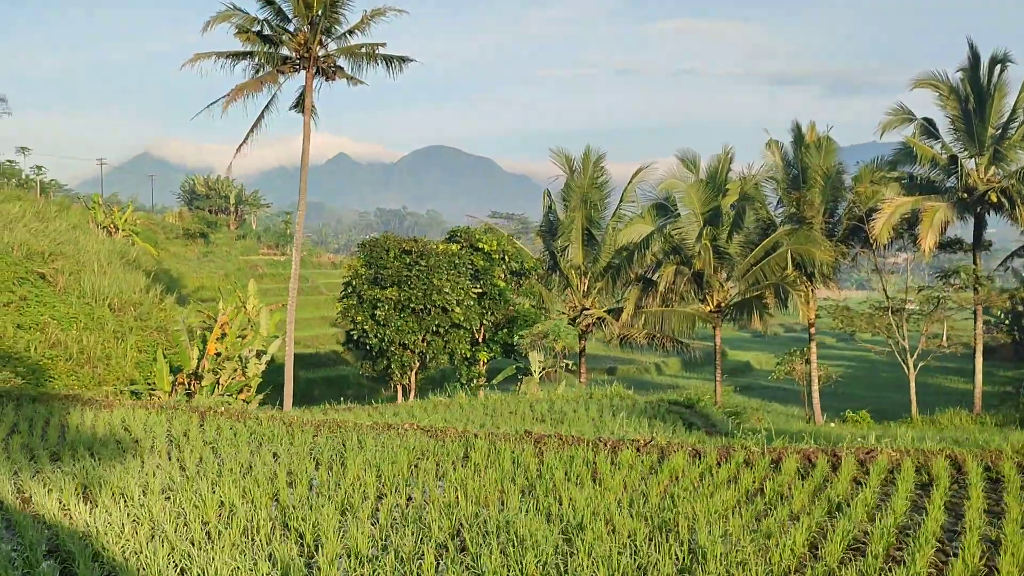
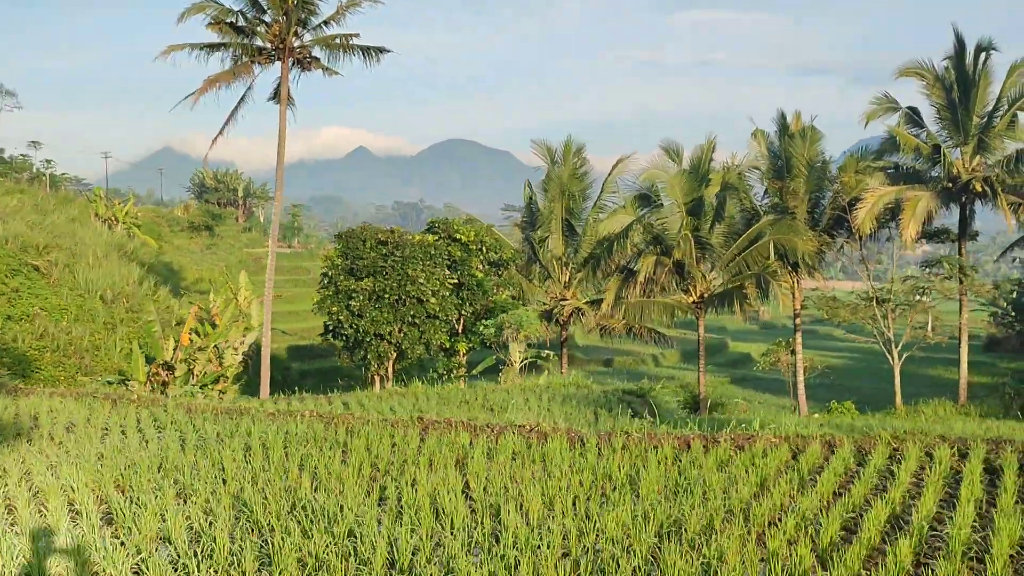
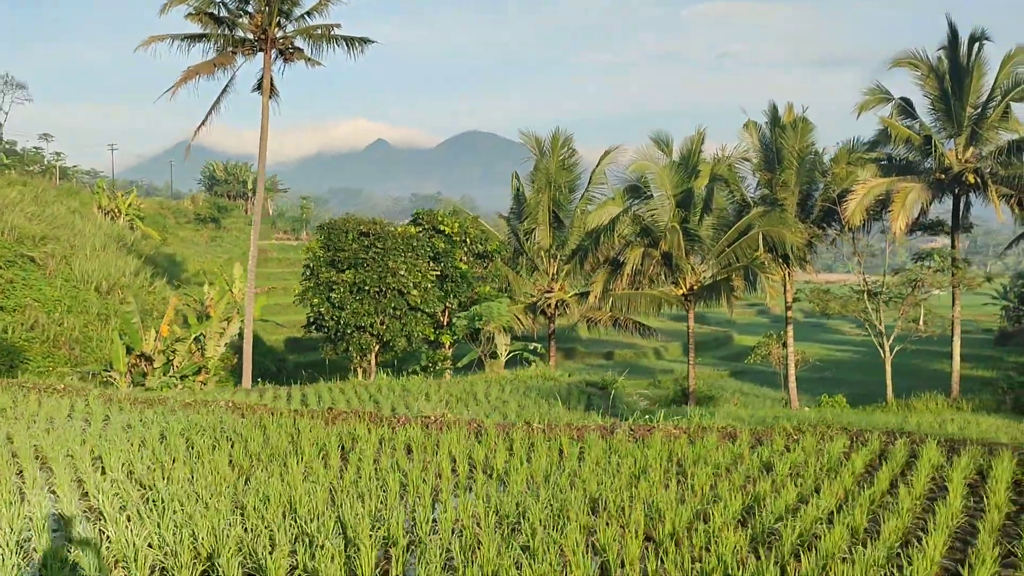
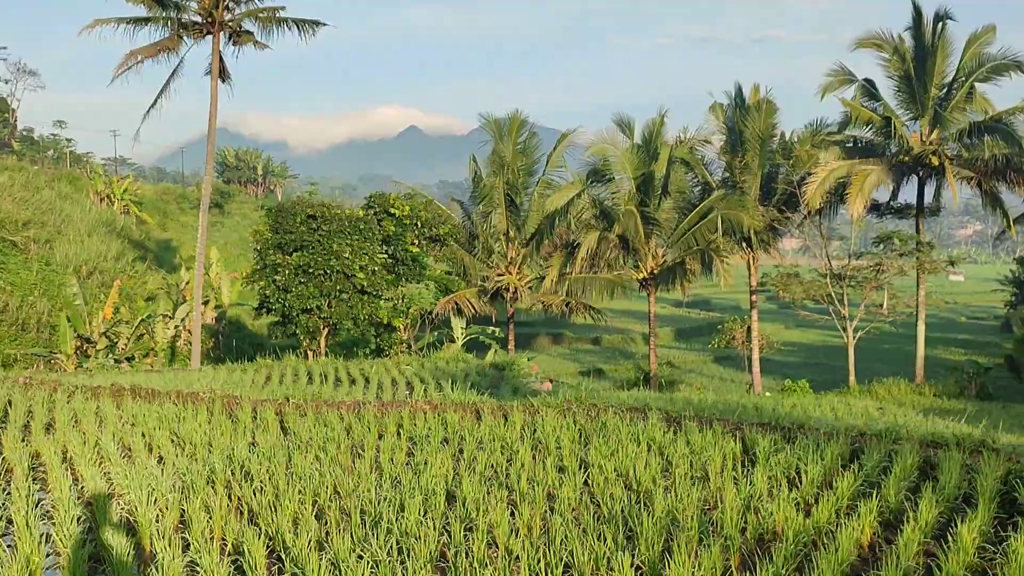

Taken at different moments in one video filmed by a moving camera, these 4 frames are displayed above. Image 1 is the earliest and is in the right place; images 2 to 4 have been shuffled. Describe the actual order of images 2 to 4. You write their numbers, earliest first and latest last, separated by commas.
2, 3, 4
